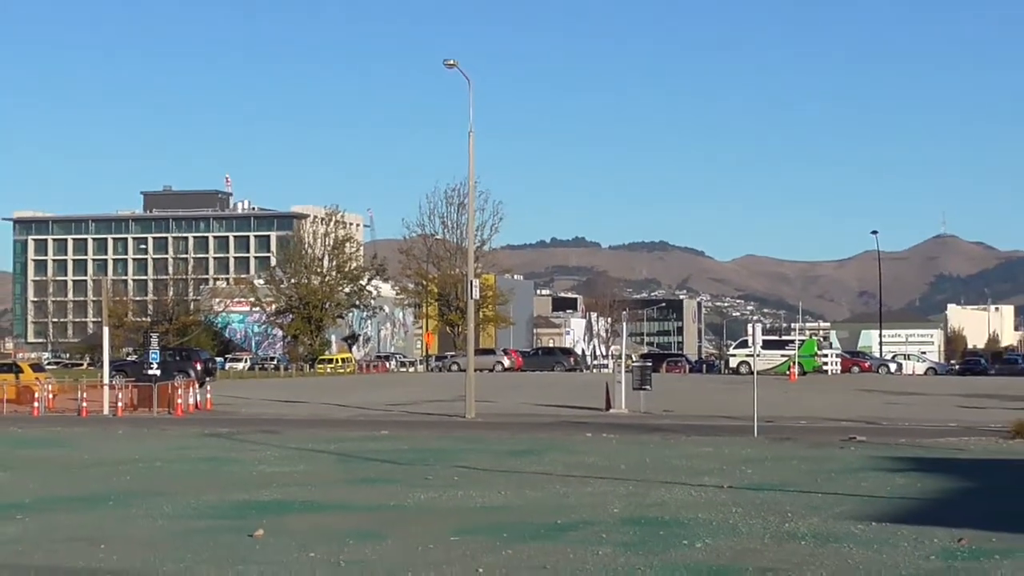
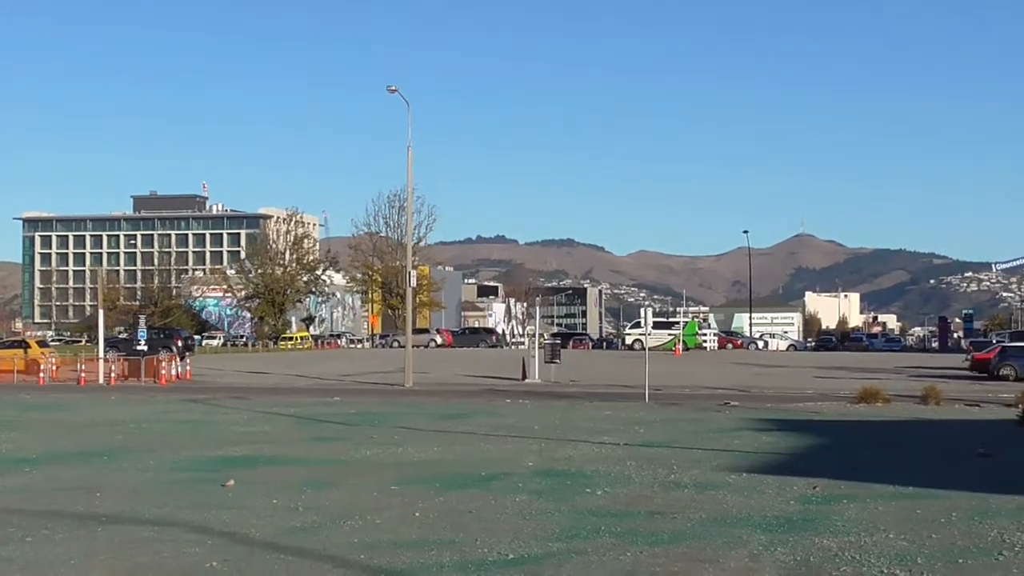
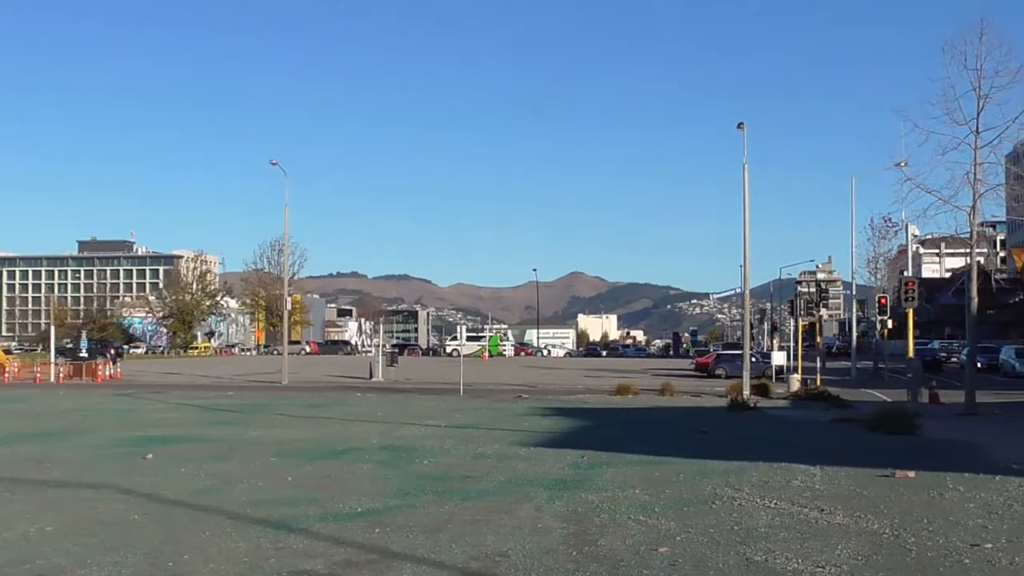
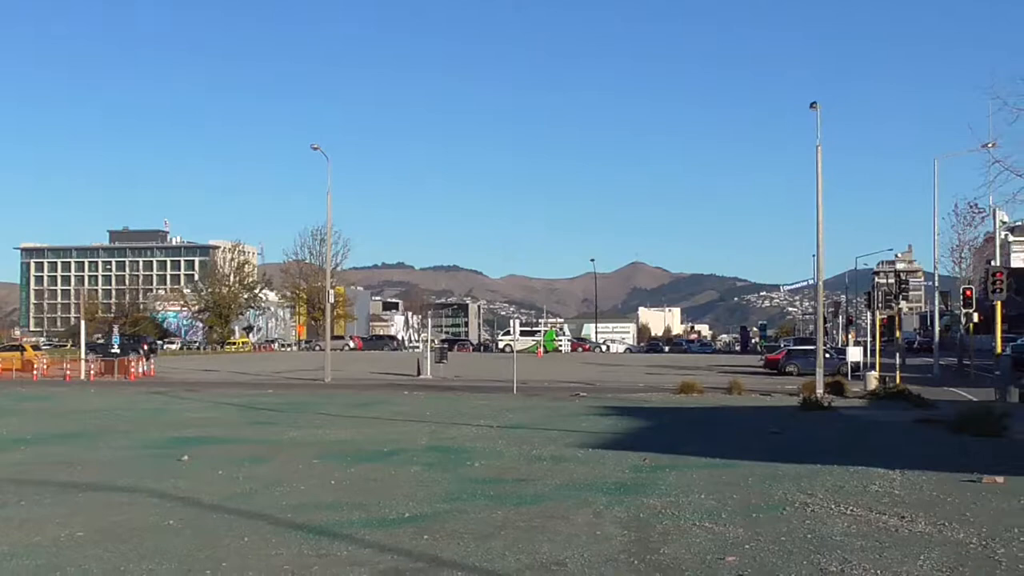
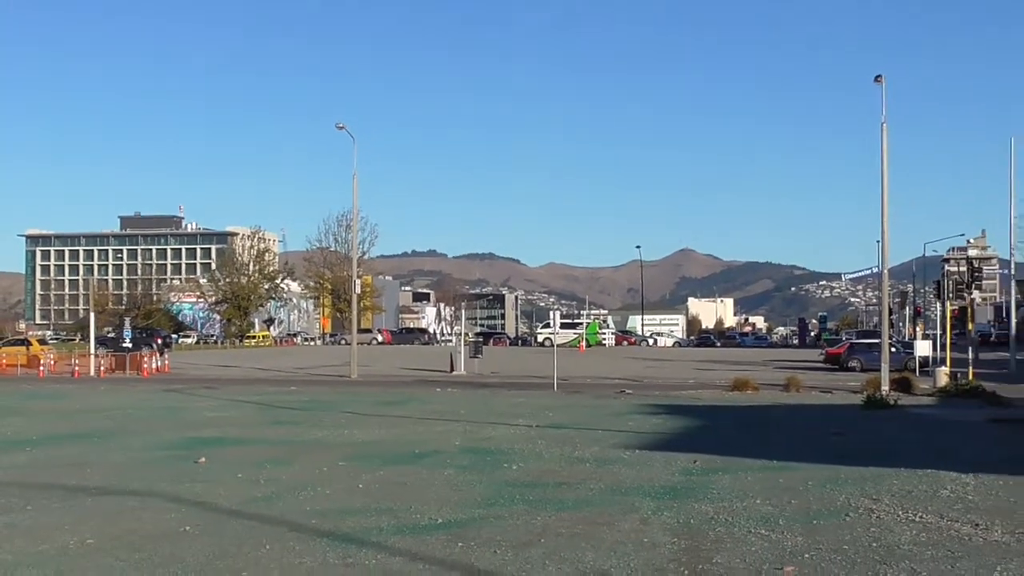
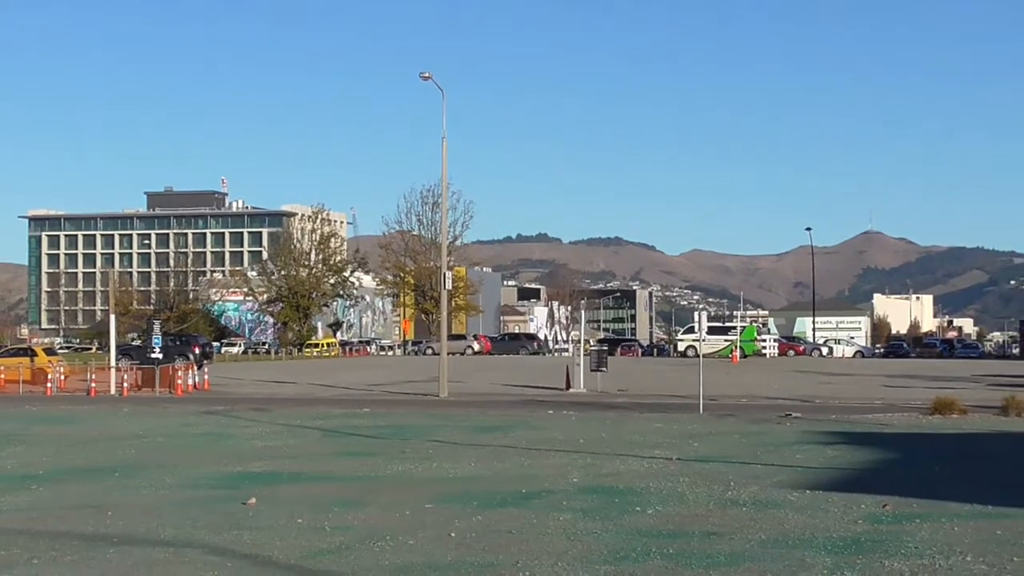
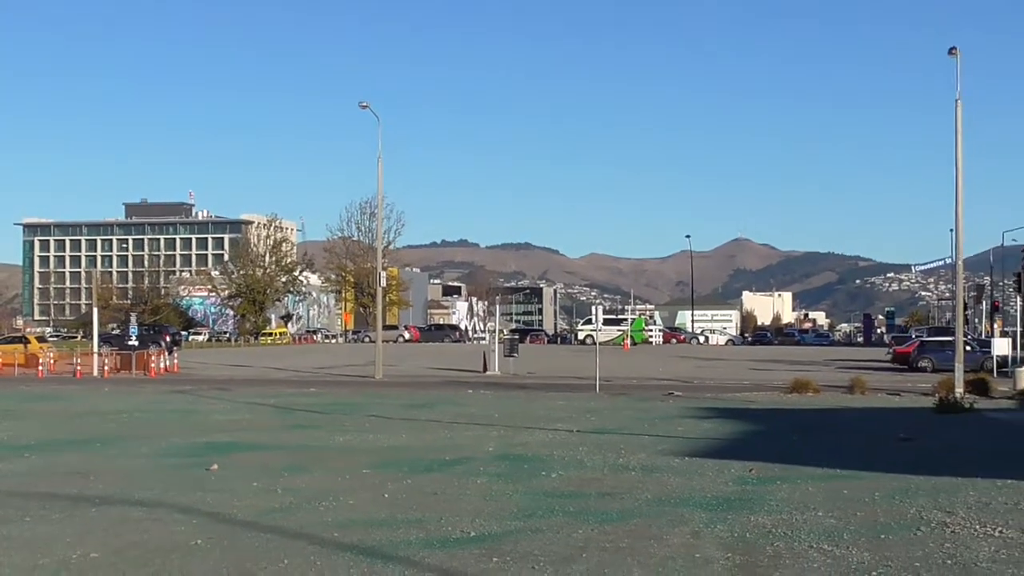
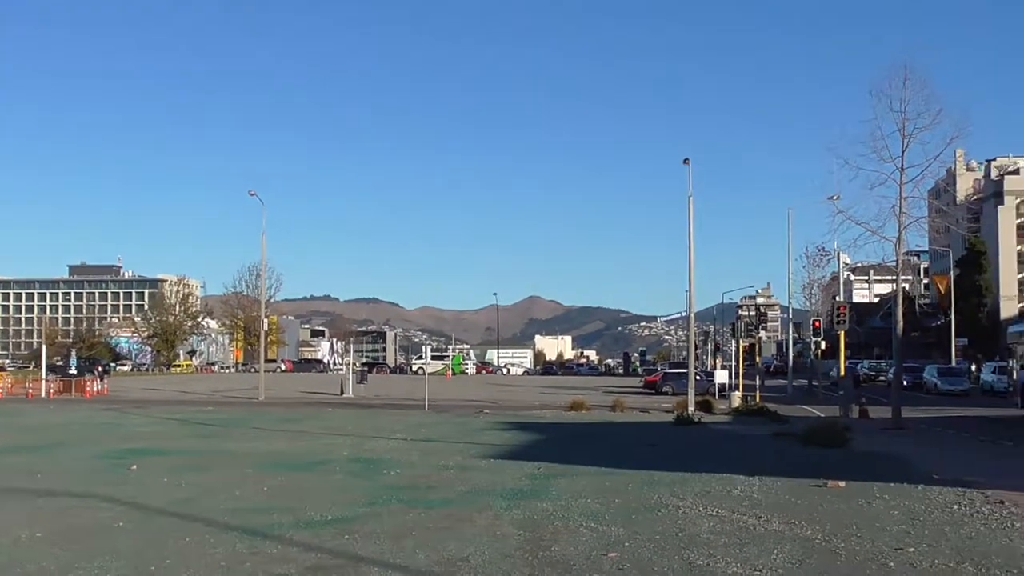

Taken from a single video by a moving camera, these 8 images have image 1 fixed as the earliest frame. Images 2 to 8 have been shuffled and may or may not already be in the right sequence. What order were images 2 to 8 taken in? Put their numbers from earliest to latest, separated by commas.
6, 2, 7, 5, 4, 3, 8
